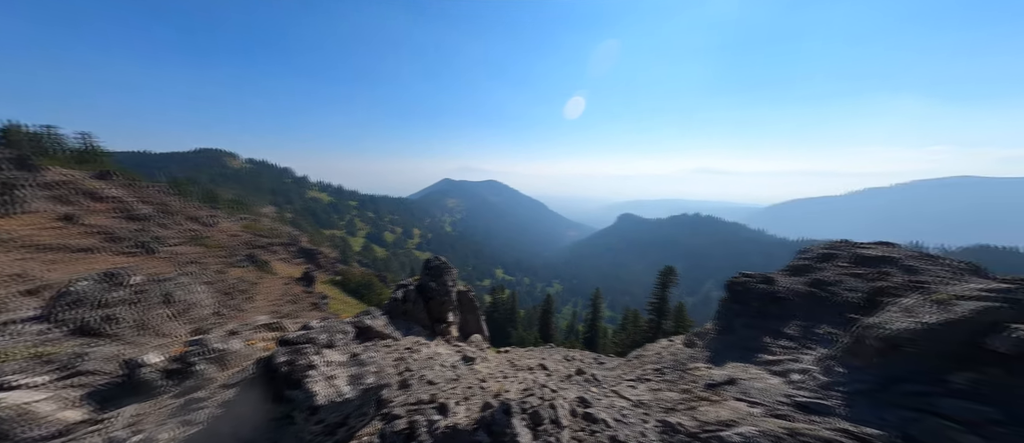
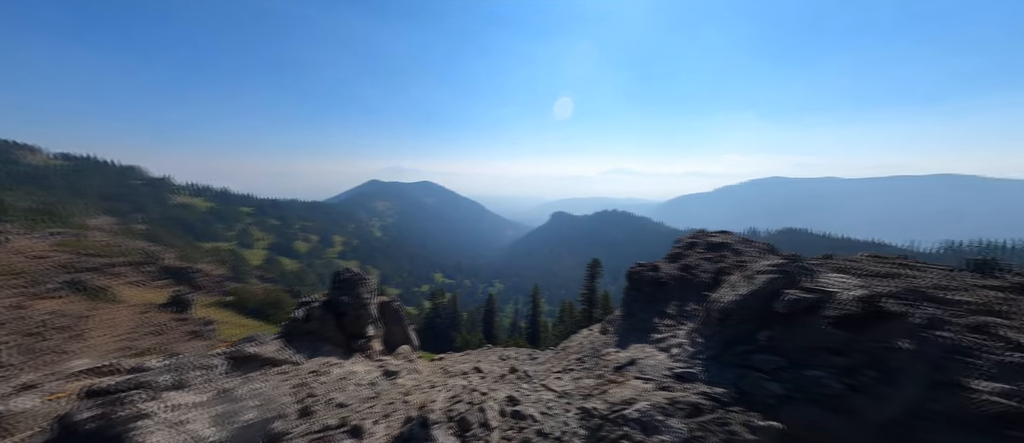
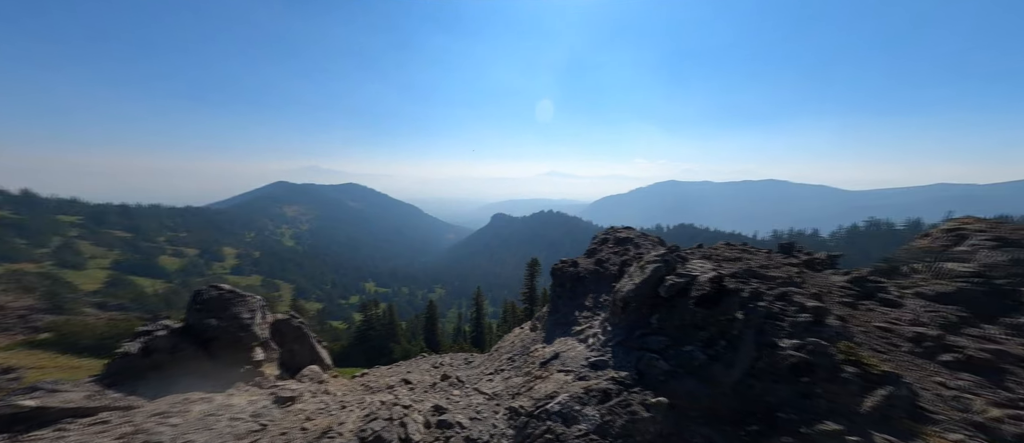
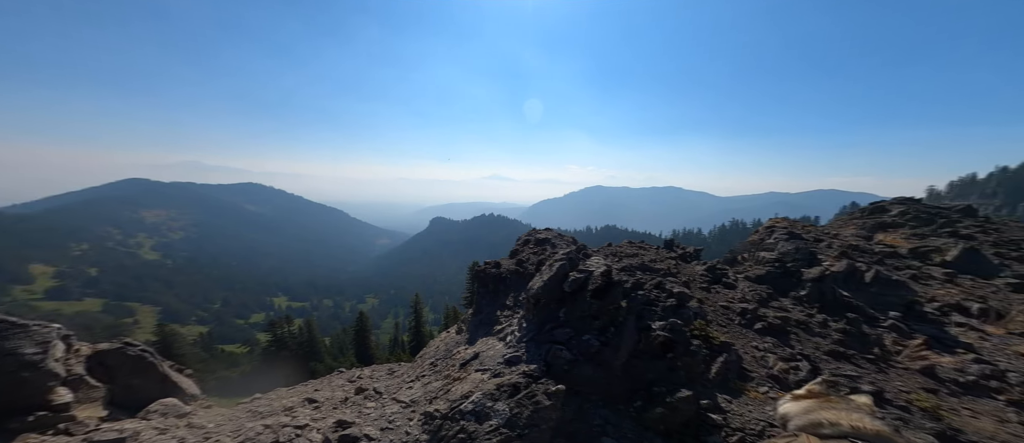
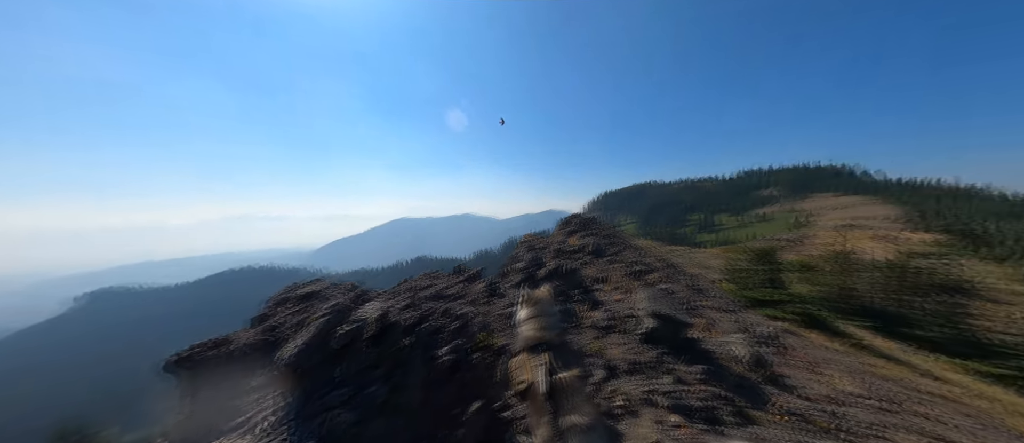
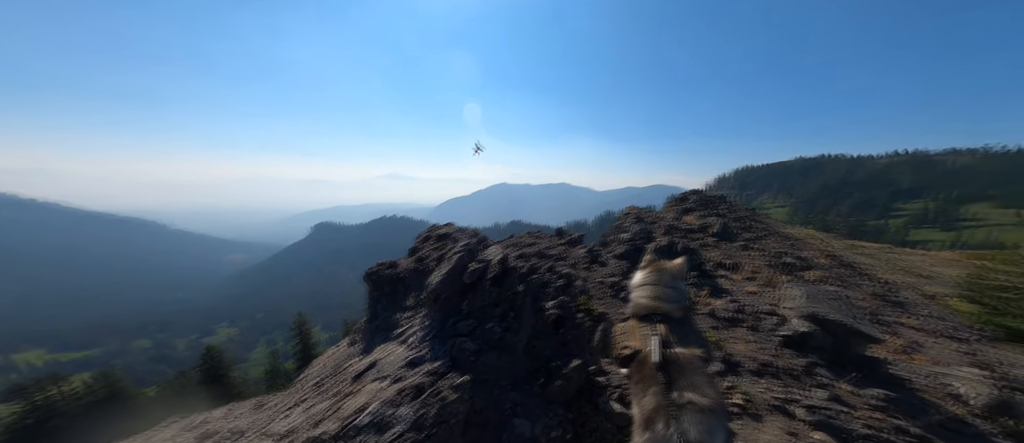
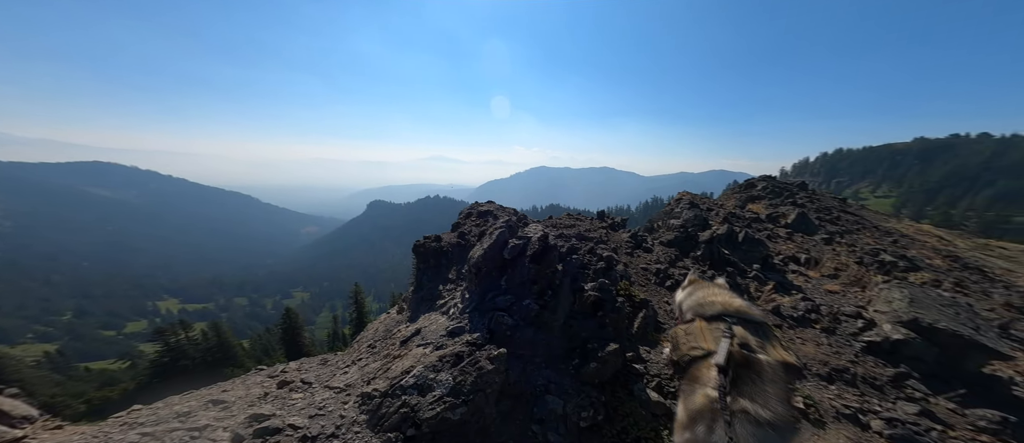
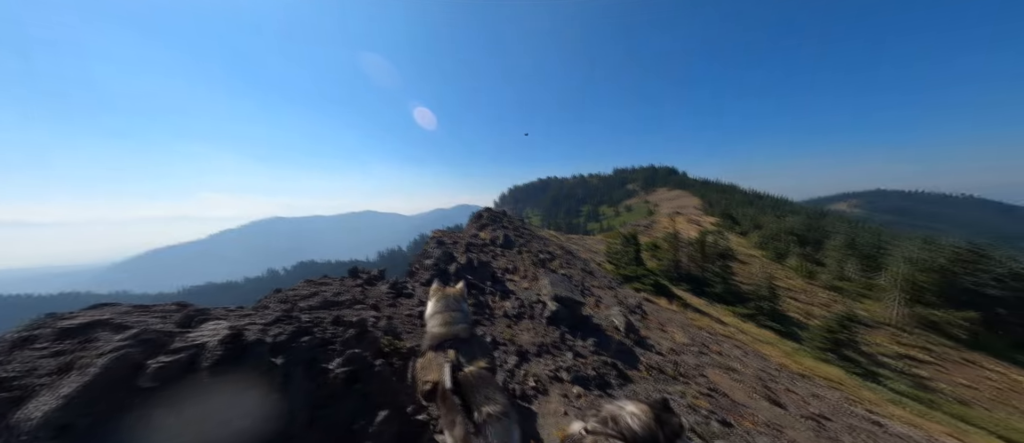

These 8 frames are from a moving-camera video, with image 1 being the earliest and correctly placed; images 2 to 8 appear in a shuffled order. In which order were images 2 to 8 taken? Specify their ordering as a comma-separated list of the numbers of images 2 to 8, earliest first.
2, 3, 4, 7, 6, 5, 8
